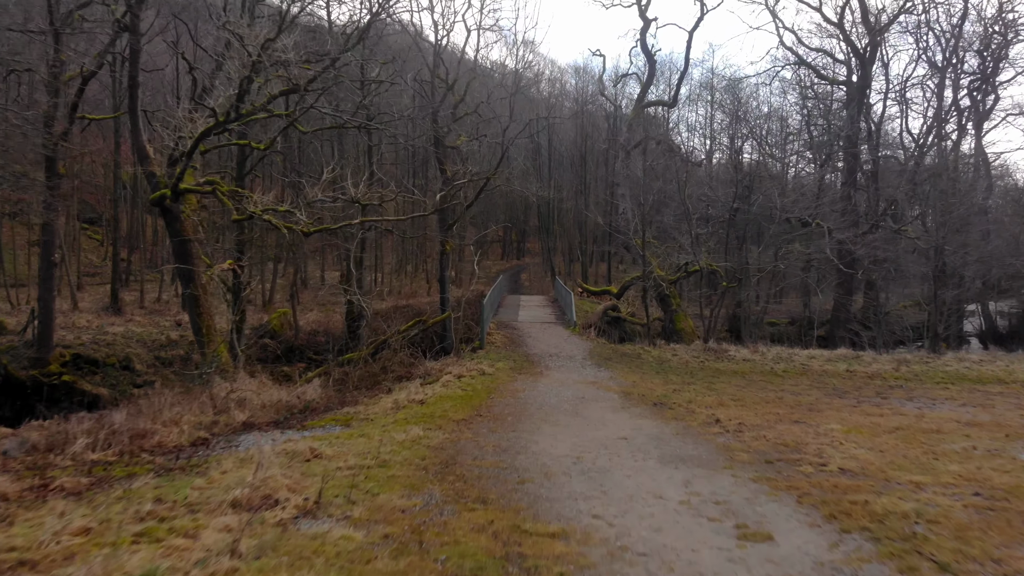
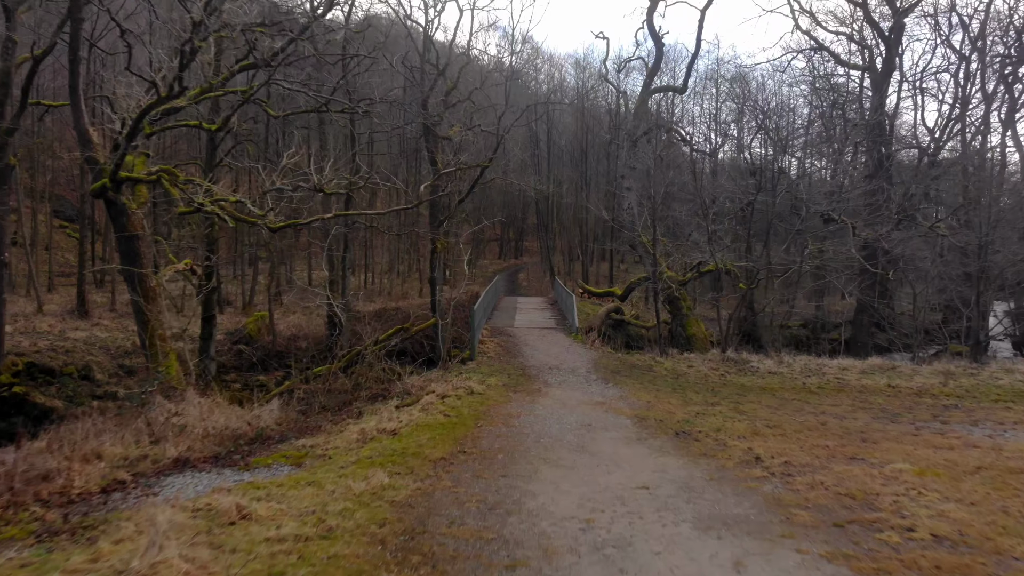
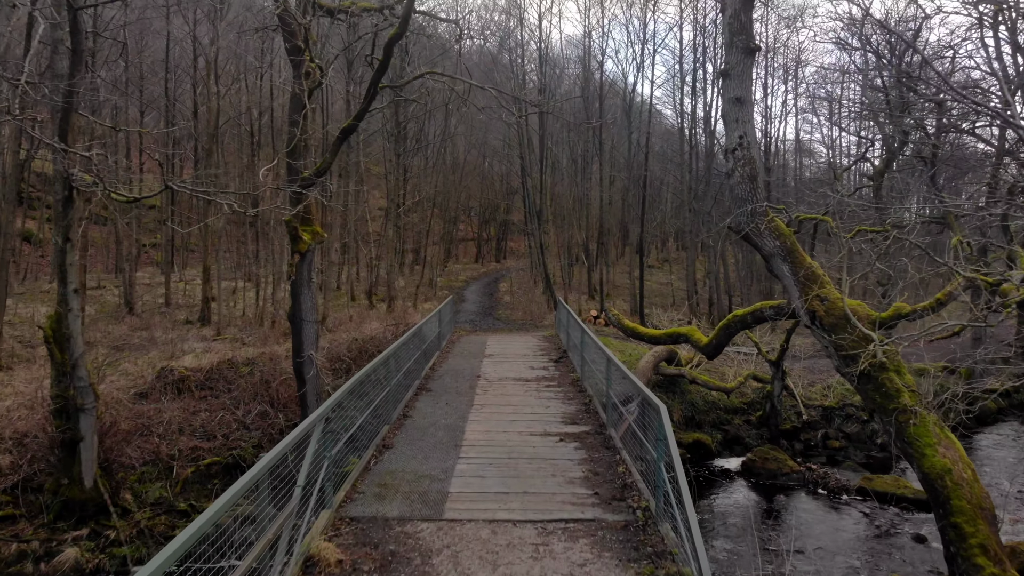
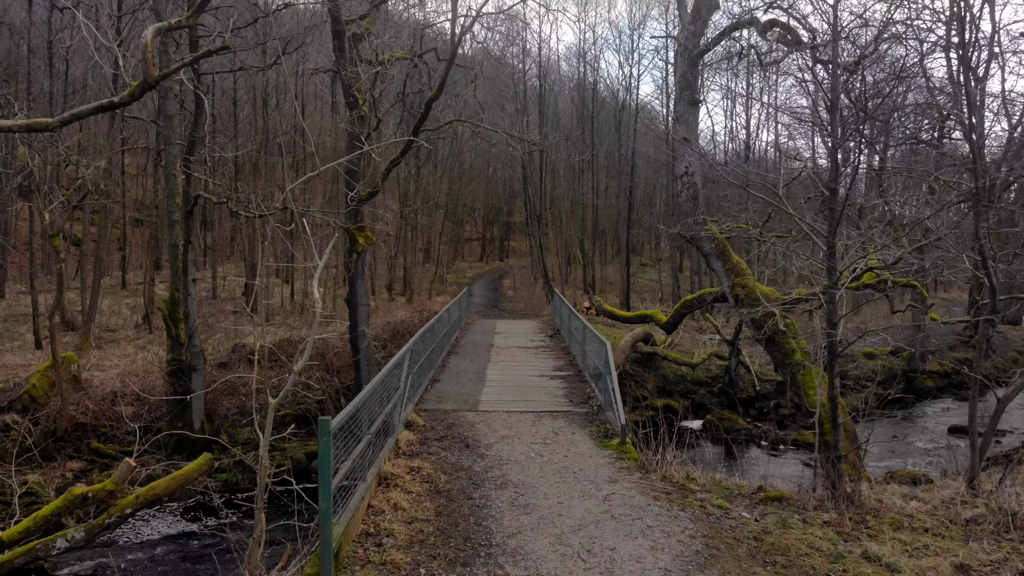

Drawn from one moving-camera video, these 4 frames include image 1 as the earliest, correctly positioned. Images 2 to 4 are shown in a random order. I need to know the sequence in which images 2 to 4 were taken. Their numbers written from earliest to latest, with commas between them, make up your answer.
2, 4, 3
